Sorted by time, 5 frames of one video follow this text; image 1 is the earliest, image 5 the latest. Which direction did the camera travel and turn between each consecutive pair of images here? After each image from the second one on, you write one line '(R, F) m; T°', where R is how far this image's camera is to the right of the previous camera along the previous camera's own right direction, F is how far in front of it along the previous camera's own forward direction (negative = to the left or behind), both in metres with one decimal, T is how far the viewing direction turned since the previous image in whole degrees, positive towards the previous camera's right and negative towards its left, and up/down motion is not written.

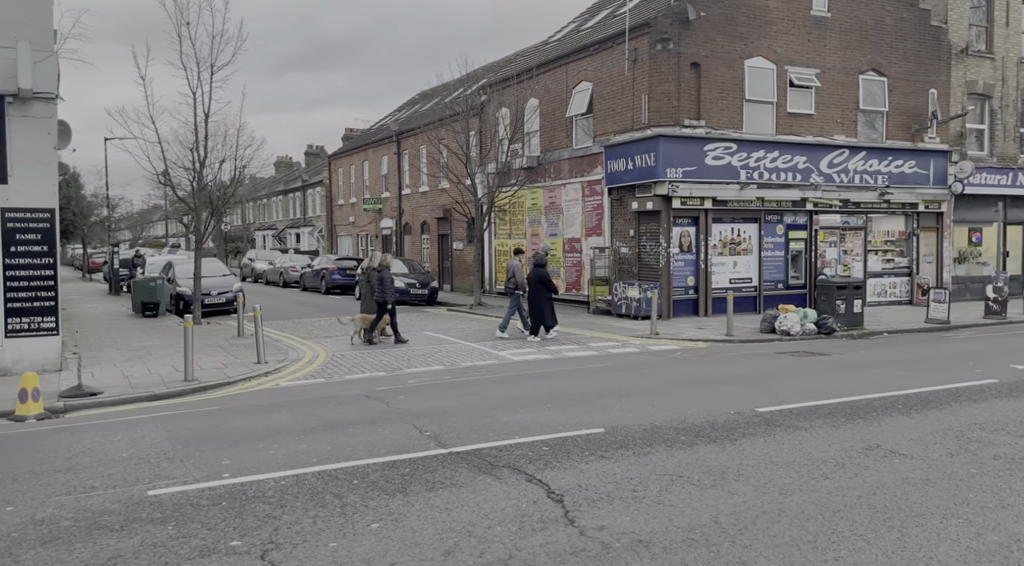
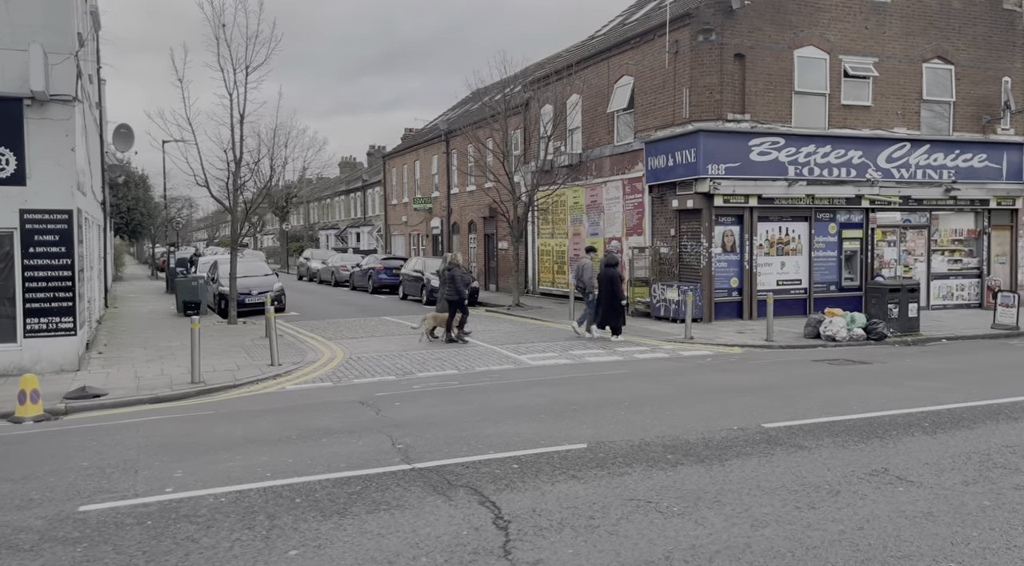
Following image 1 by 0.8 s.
(+0.7, +0.5) m; -5°
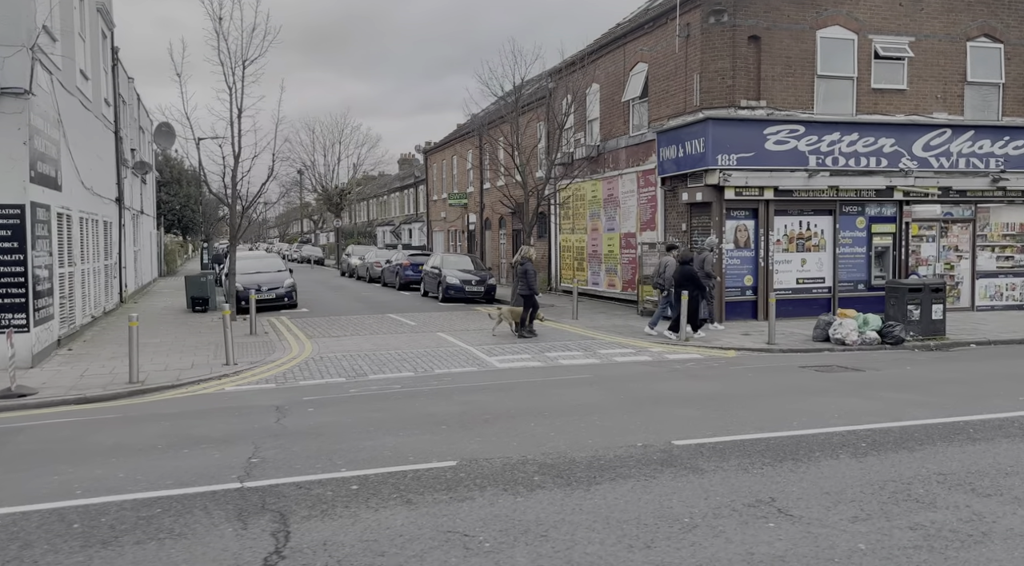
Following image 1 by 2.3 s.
(+1.5, +0.8) m; -5°
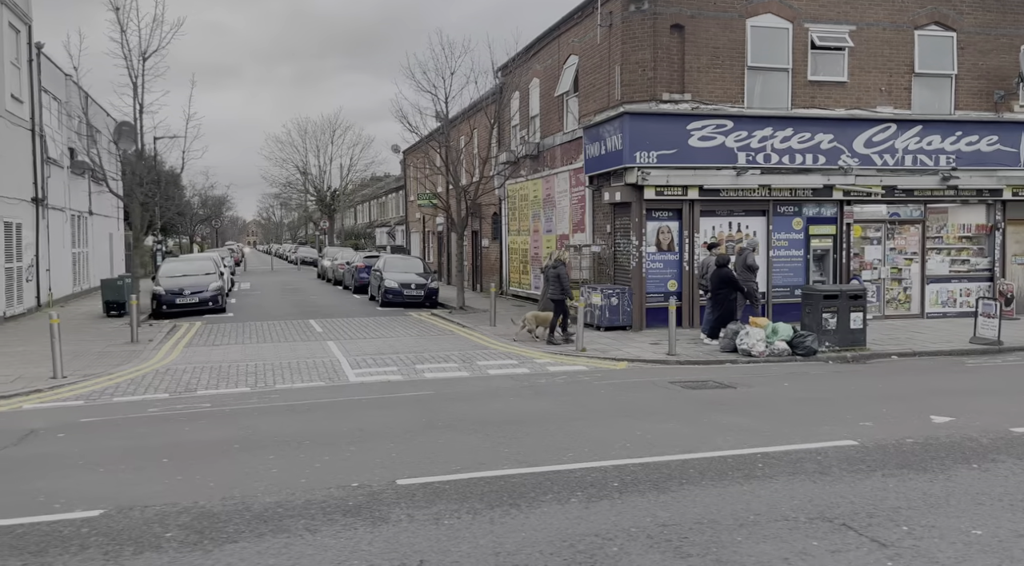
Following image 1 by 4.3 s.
(+2.2, +1.0) m; -1°
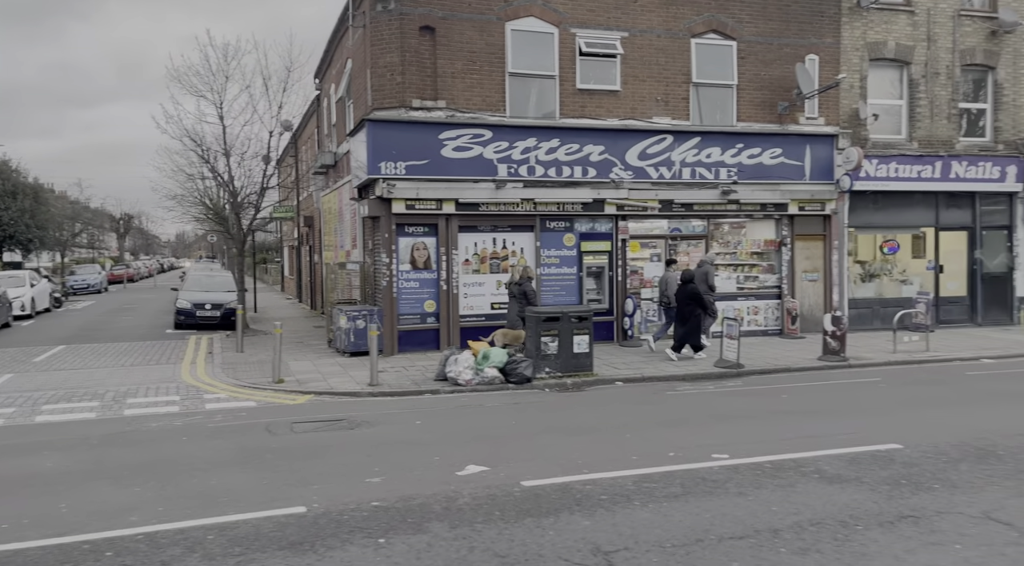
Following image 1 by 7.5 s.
(+3.7, +1.1) m; +4°
